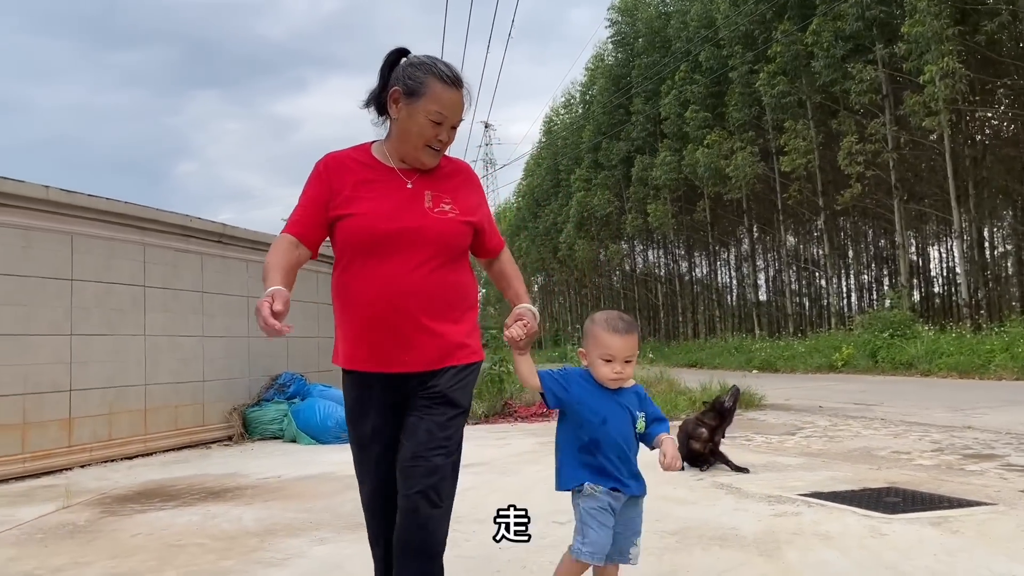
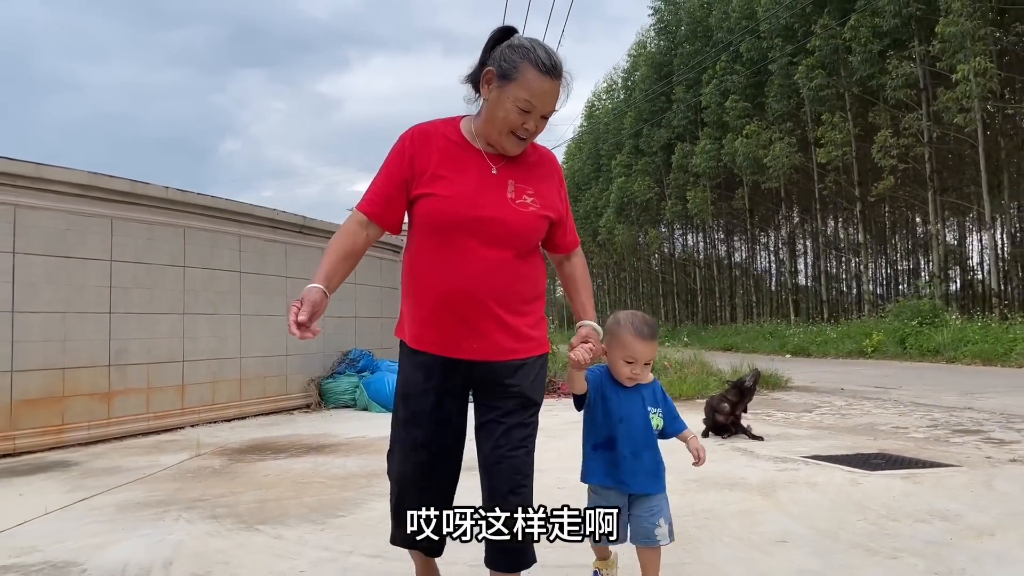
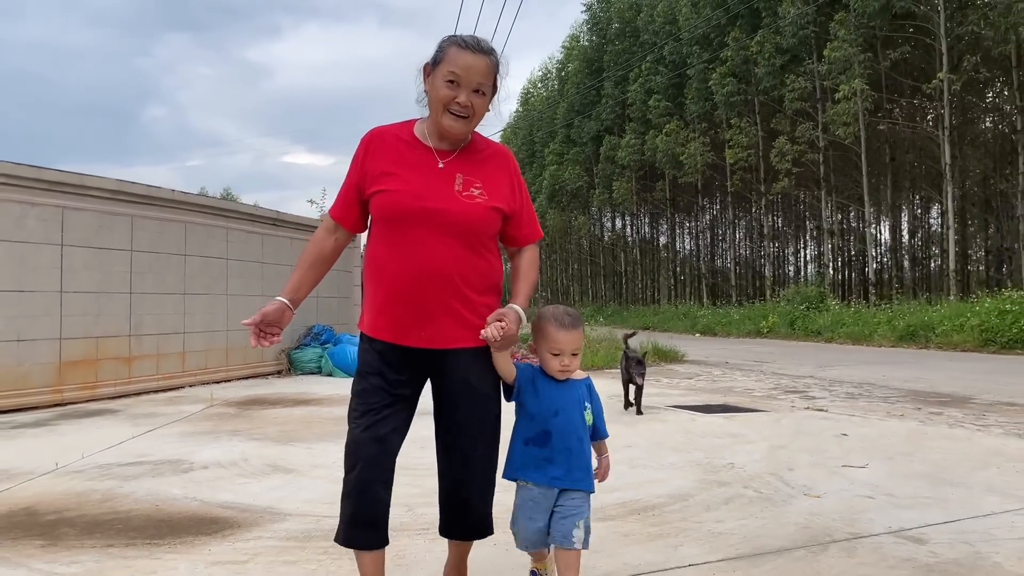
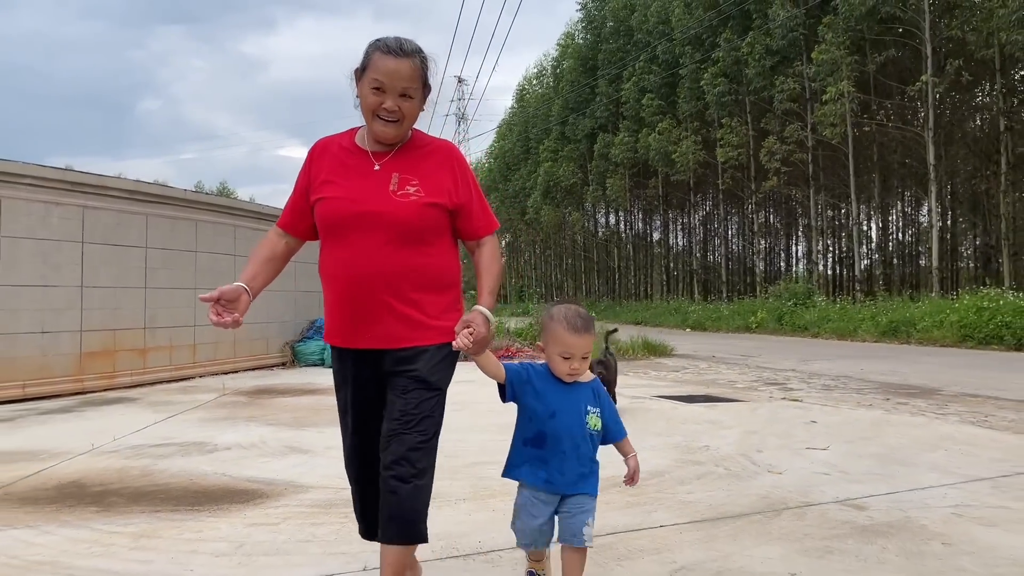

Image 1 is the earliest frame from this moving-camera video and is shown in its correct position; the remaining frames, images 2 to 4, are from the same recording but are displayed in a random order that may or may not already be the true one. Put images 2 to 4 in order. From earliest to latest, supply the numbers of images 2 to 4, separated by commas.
2, 3, 4
